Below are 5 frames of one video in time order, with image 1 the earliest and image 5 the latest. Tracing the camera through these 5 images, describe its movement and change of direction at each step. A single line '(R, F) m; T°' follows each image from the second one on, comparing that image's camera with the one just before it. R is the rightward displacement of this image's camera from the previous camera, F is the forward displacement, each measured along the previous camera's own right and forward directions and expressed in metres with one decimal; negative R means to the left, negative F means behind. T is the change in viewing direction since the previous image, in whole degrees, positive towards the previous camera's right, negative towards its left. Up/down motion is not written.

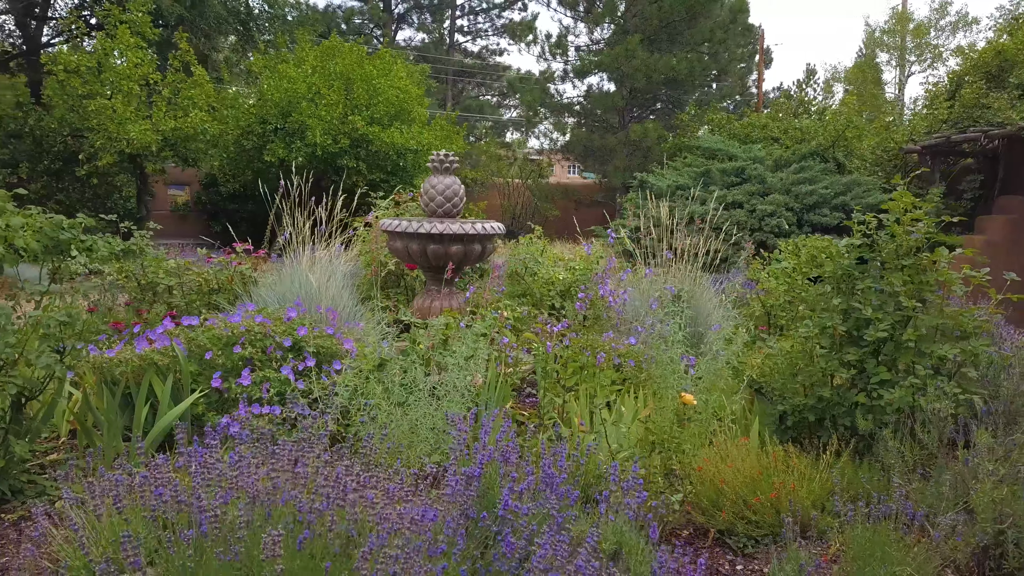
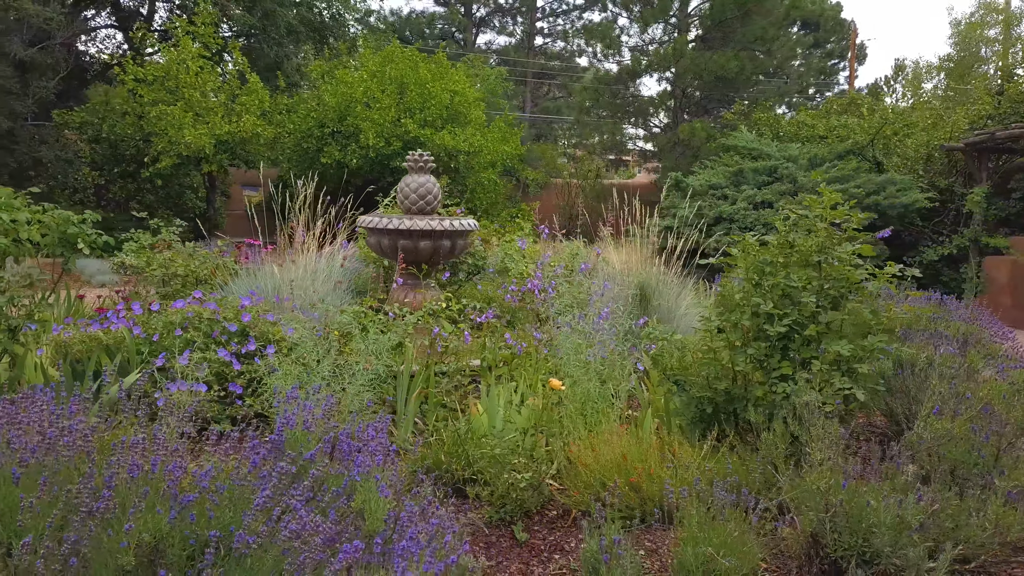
(+0.7, -0.1) m; -7°
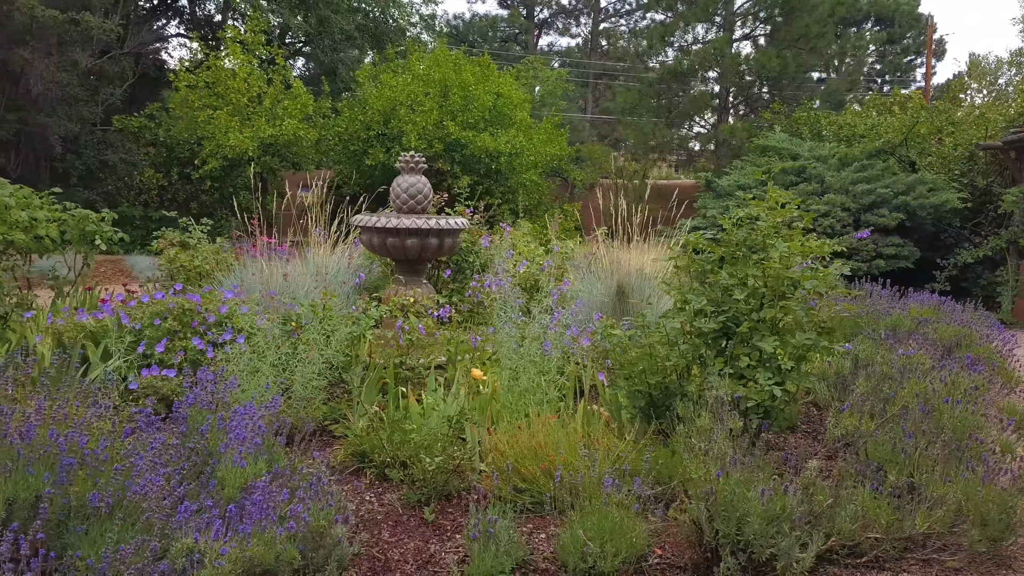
(+0.5, -0.1) m; -5°
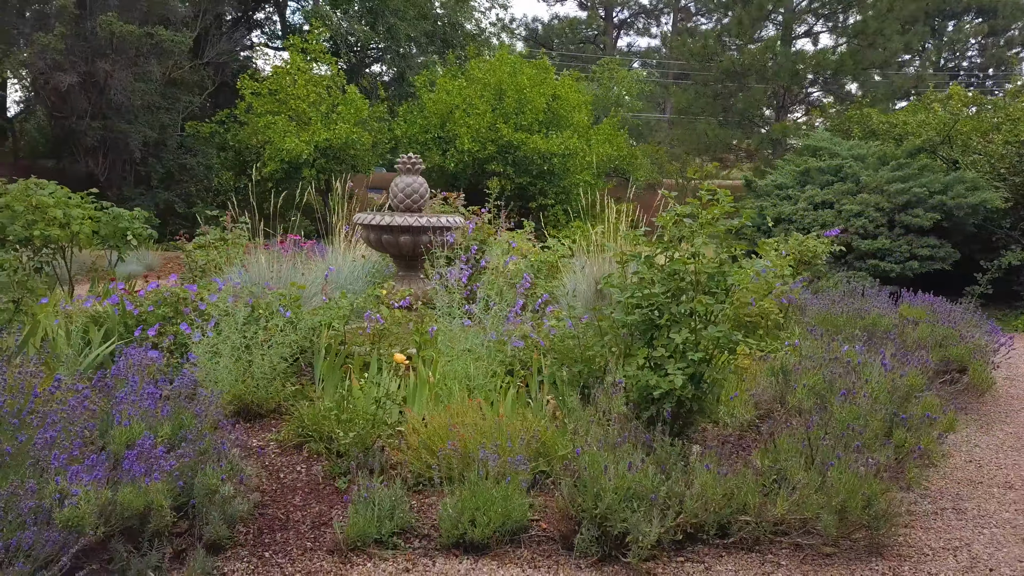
(+0.6, -0.2) m; -6°
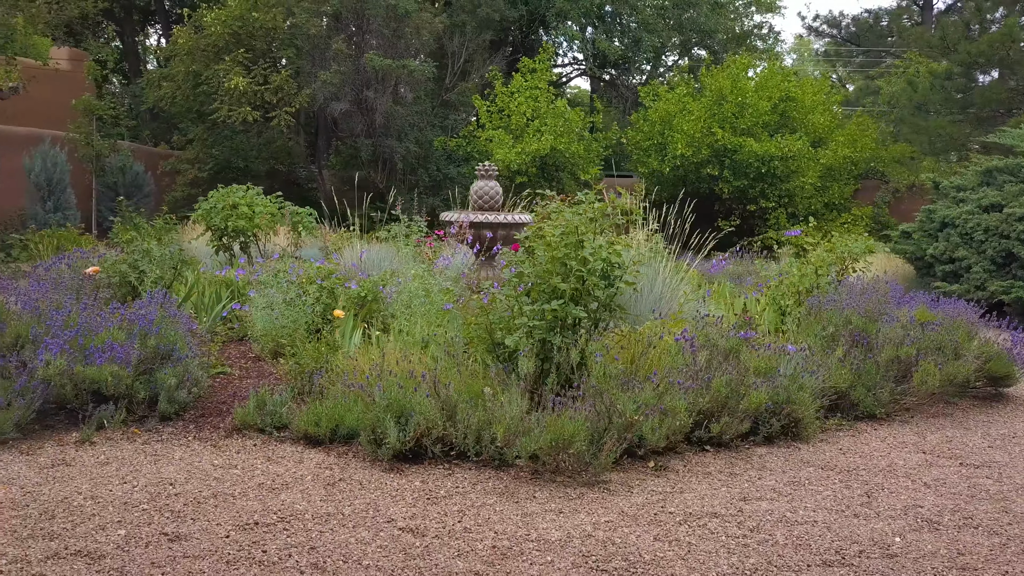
(+2.1, -0.4) m; -23°
